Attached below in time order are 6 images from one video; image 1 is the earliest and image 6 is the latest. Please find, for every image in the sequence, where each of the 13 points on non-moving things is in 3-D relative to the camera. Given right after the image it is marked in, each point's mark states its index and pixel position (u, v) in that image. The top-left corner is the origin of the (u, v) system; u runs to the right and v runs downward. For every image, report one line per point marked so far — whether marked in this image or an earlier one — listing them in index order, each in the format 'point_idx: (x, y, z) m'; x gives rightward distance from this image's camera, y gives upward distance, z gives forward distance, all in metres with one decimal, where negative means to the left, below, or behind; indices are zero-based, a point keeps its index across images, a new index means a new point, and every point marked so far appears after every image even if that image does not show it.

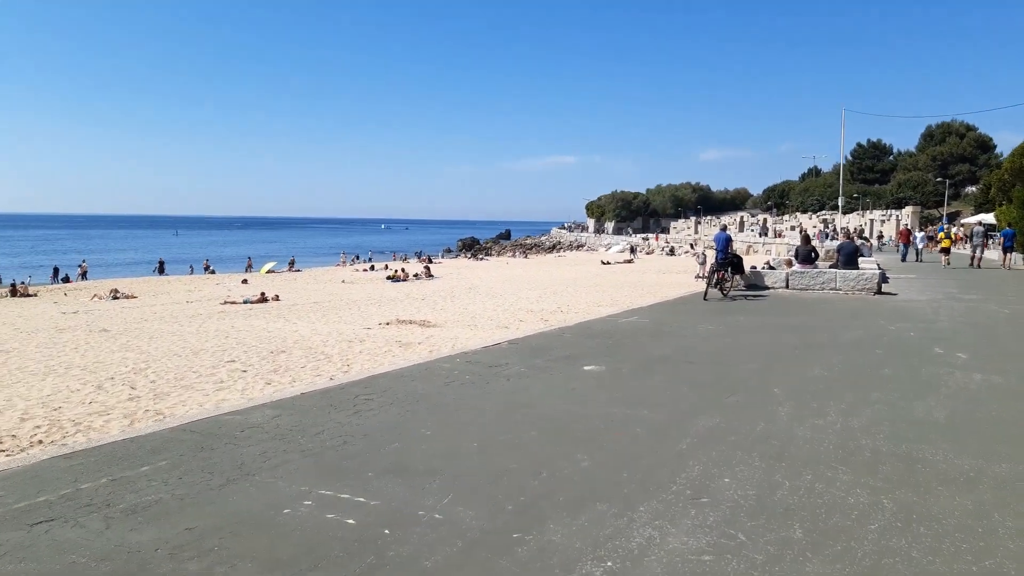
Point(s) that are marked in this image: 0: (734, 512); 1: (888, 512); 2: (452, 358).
0: (+0.9, -0.9, +3.2) m
1: (+1.5, -0.9, +3.2) m
2: (-0.5, -0.6, +6.9) m
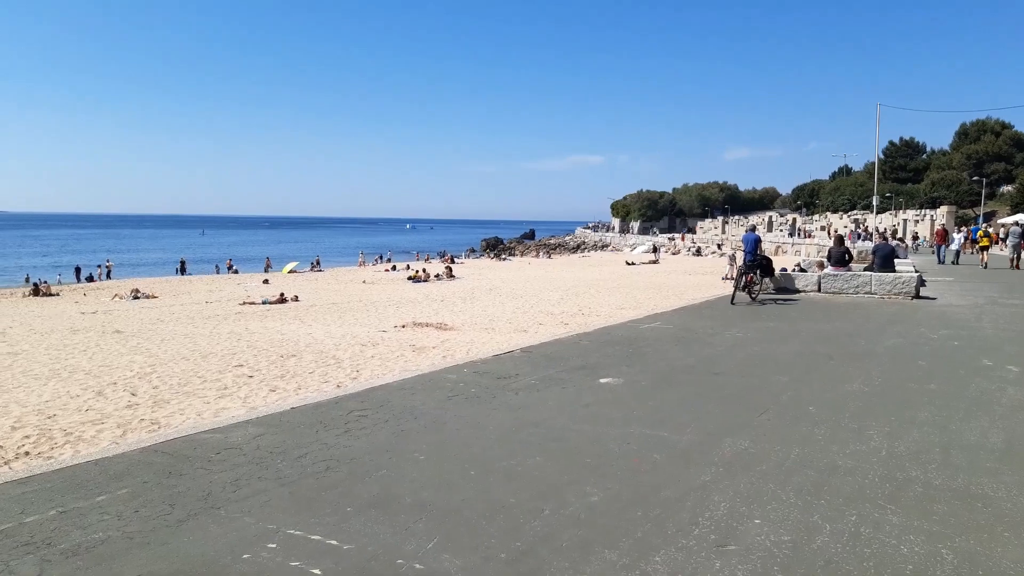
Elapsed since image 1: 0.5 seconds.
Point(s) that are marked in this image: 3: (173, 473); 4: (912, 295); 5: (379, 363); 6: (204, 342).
0: (+0.9, -0.9, +2.7) m
1: (+1.5, -1.0, +2.7) m
2: (-0.4, -0.7, +6.5) m
3: (-1.6, -0.9, +3.7) m
4: (+6.1, -0.1, +12.0) m
5: (-1.8, -1.0, +10.4) m
6: (-5.2, -0.9, +13.3) m
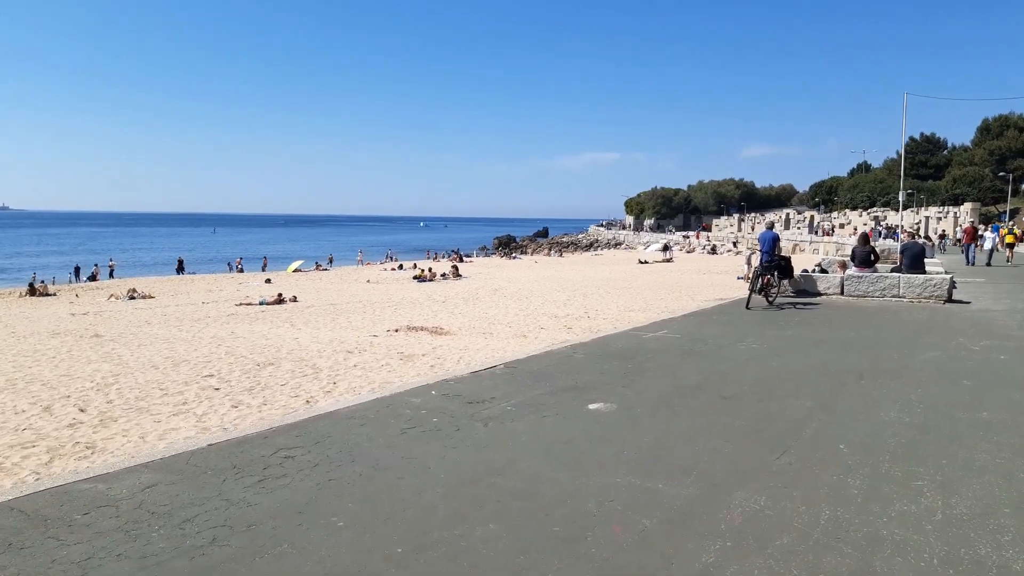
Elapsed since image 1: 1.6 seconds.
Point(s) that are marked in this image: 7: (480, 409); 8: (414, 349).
0: (+0.6, -1.0, +1.8) m
1: (+1.3, -1.0, +1.8) m
2: (-0.6, -0.7, +5.6) m
3: (-1.8, -0.9, +2.9) m
4: (+6.0, -0.2, +11.0) m
5: (-1.9, -1.0, +9.6) m
6: (-5.3, -1.0, +12.6) m
7: (-0.2, -0.7, +4.8) m
8: (-1.4, -0.9, +11.7) m
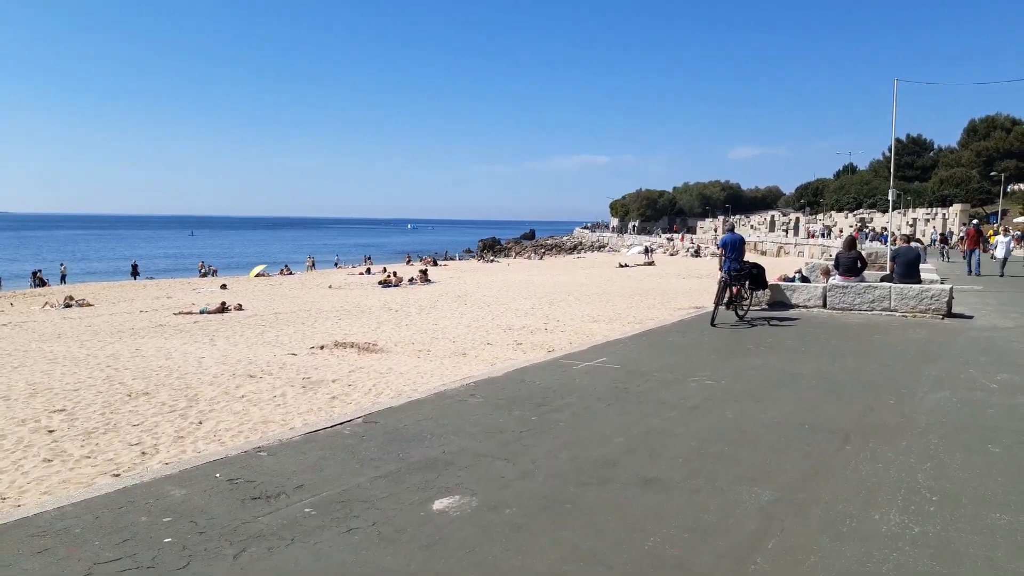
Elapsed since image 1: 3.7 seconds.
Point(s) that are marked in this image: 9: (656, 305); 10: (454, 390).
0: (-0.1, -1.2, +0.1) m
1: (+0.5, -1.2, +0.1) m
2: (-1.4, -0.9, +3.9) m
3: (-2.6, -1.1, +1.1) m
4: (+5.1, -0.3, +9.4) m
5: (-2.7, -1.2, +7.8) m
6: (-6.2, -1.1, +10.8) m
7: (-1.0, -0.9, +3.1) m
8: (-2.3, -1.1, +10.0) m
9: (+3.4, -0.4, +18.6) m
10: (-0.4, -0.7, +5.8) m
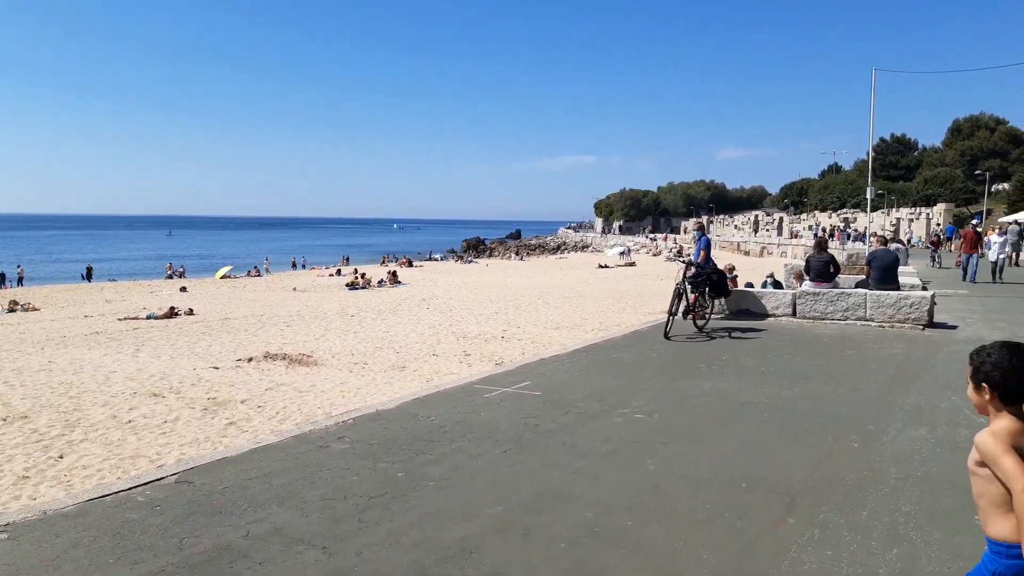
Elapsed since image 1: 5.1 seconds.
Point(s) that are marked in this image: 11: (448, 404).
0: (-0.7, -1.2, -0.9) m
1: (-0.1, -1.3, -0.9) m
2: (-2.0, -0.9, +2.9) m
3: (-3.2, -1.2, +0.1) m
4: (+4.4, -0.4, +8.5) m
5: (-3.4, -1.3, +6.8) m
6: (-6.9, -1.2, +9.7) m
7: (-1.6, -1.0, +2.1) m
8: (-3.1, -1.2, +8.9) m
9: (+2.5, -0.5, +17.7) m
10: (-1.1, -0.8, +4.8) m
11: (-0.4, -0.8, +5.2) m
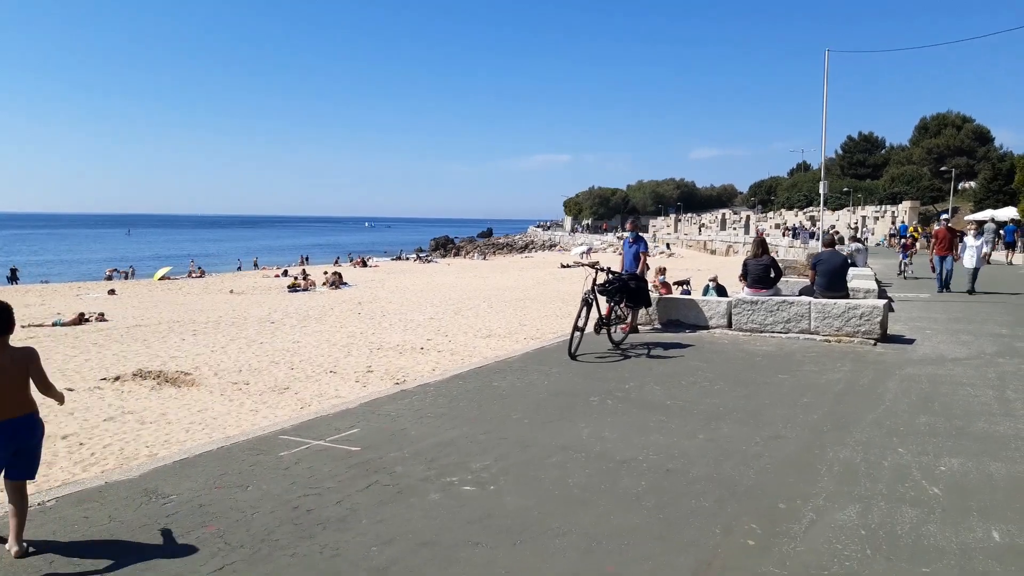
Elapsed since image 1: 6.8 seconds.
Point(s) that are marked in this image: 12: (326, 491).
0: (-1.5, -1.4, -2.2) m
1: (-0.8, -1.4, -2.2) m
2: (-2.9, -1.1, +1.5) m
3: (-4.0, -1.3, -1.3) m
4: (+3.4, -0.5, +7.3) m
5: (-4.4, -1.4, +5.3) m
6: (-8.0, -1.3, +8.1) m
7: (-2.5, -1.1, +0.7) m
8: (-4.1, -1.3, +7.5) m
9: (+1.2, -0.5, +16.4) m
10: (-2.0, -0.9, +3.4) m
11: (-1.3, -0.9, +3.8) m
12: (-0.8, -0.9, +3.4) m
